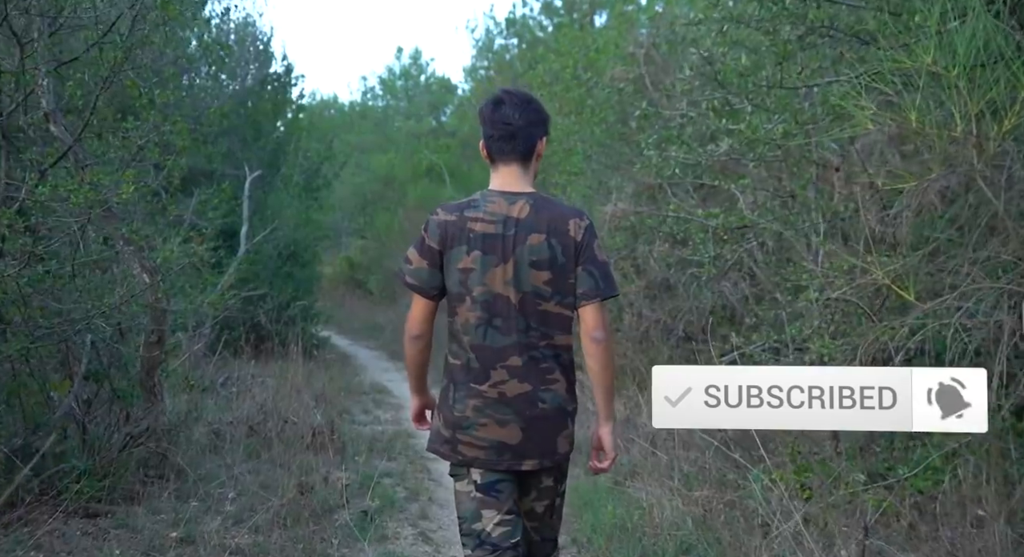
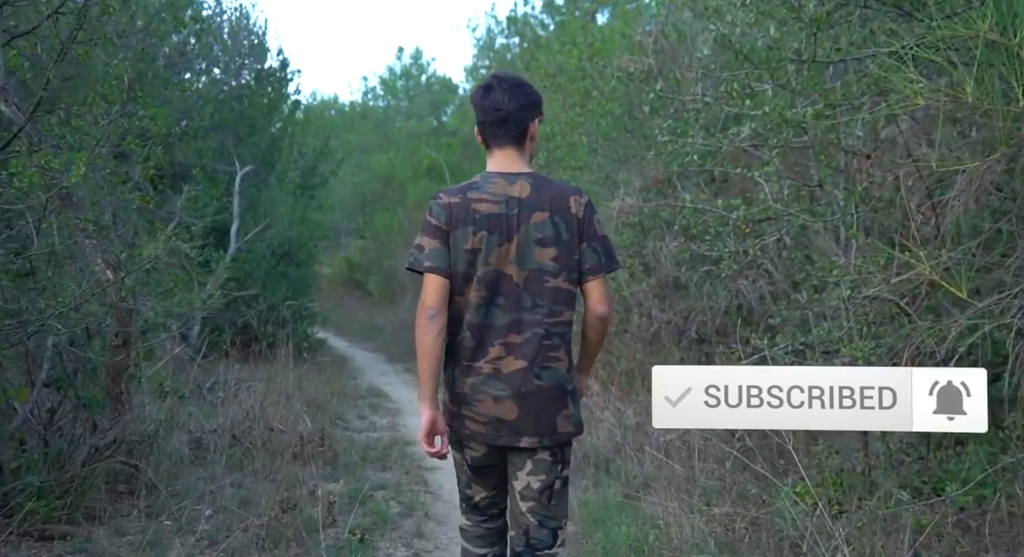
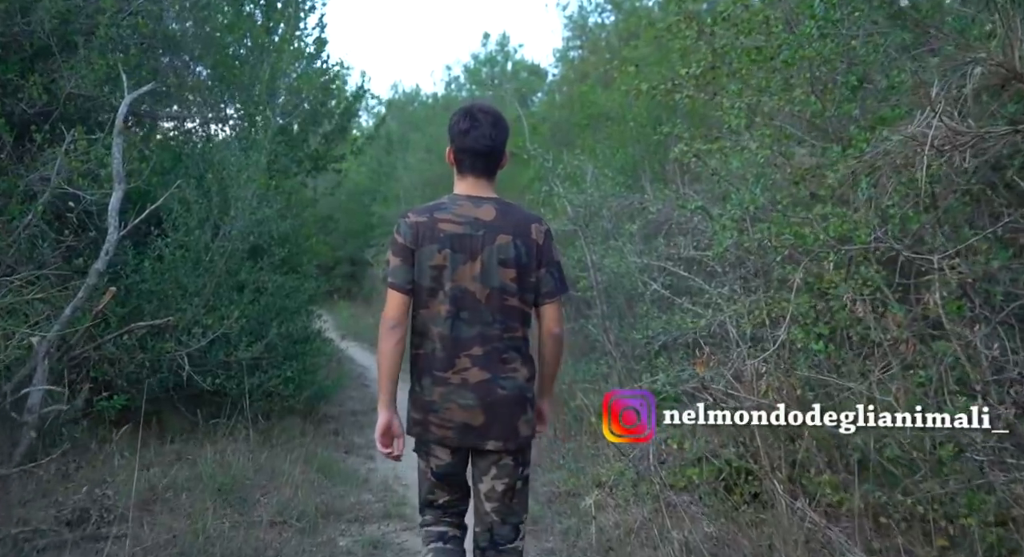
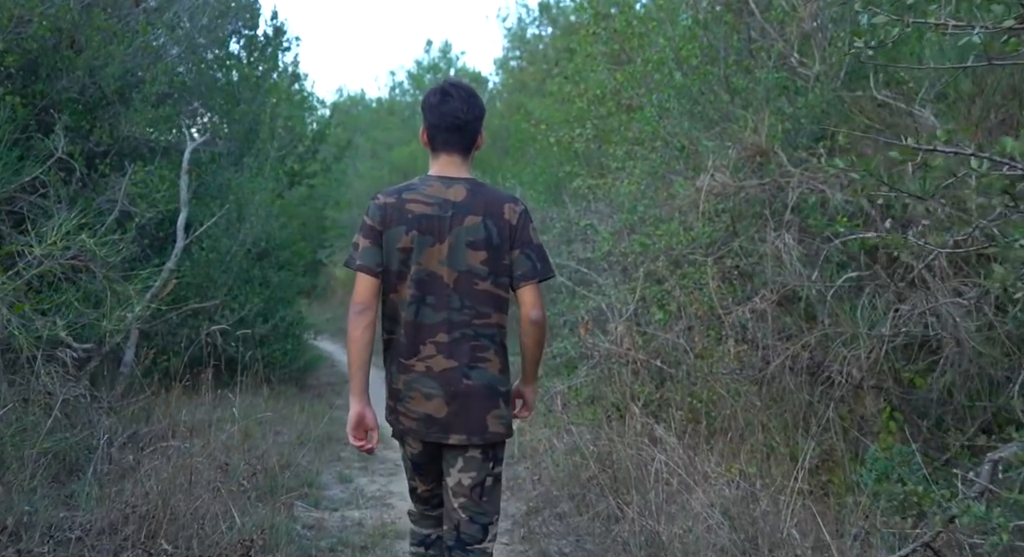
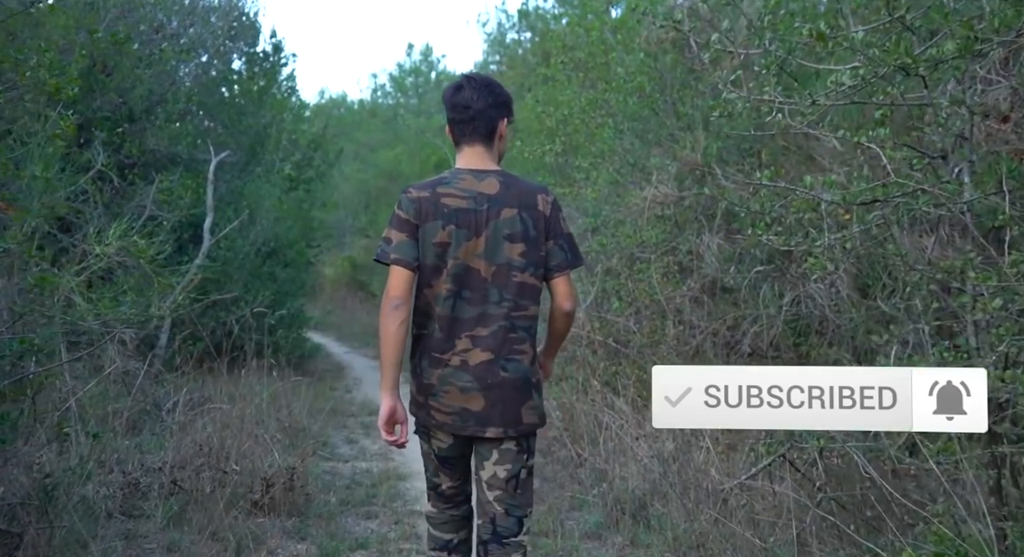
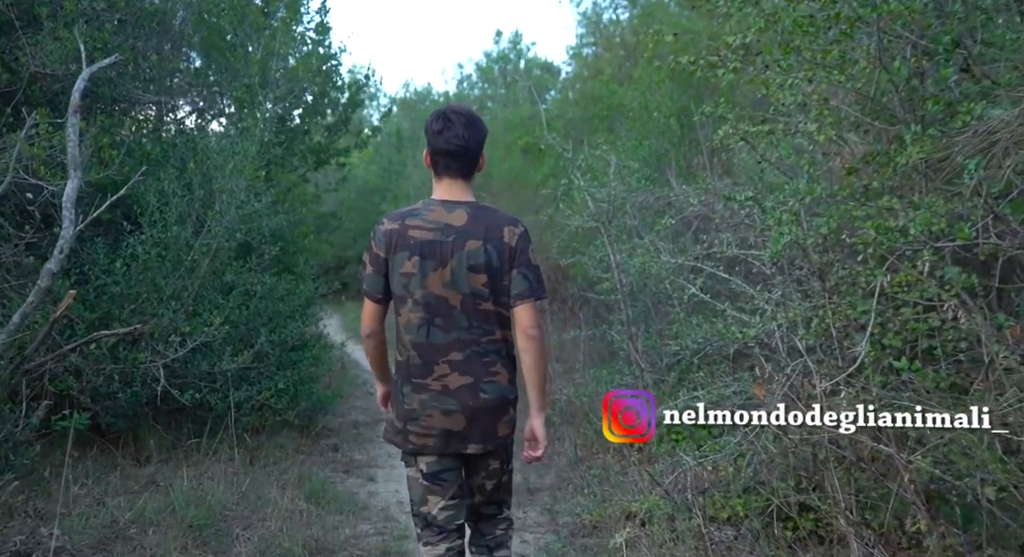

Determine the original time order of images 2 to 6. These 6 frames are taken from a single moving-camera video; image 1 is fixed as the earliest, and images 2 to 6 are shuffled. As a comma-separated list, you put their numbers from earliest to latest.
2, 5, 4, 3, 6
